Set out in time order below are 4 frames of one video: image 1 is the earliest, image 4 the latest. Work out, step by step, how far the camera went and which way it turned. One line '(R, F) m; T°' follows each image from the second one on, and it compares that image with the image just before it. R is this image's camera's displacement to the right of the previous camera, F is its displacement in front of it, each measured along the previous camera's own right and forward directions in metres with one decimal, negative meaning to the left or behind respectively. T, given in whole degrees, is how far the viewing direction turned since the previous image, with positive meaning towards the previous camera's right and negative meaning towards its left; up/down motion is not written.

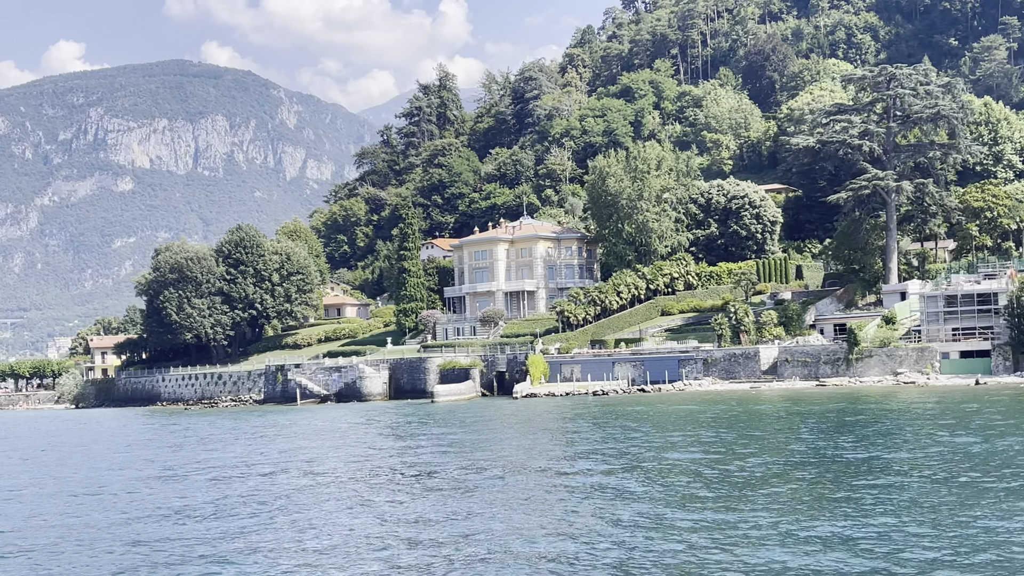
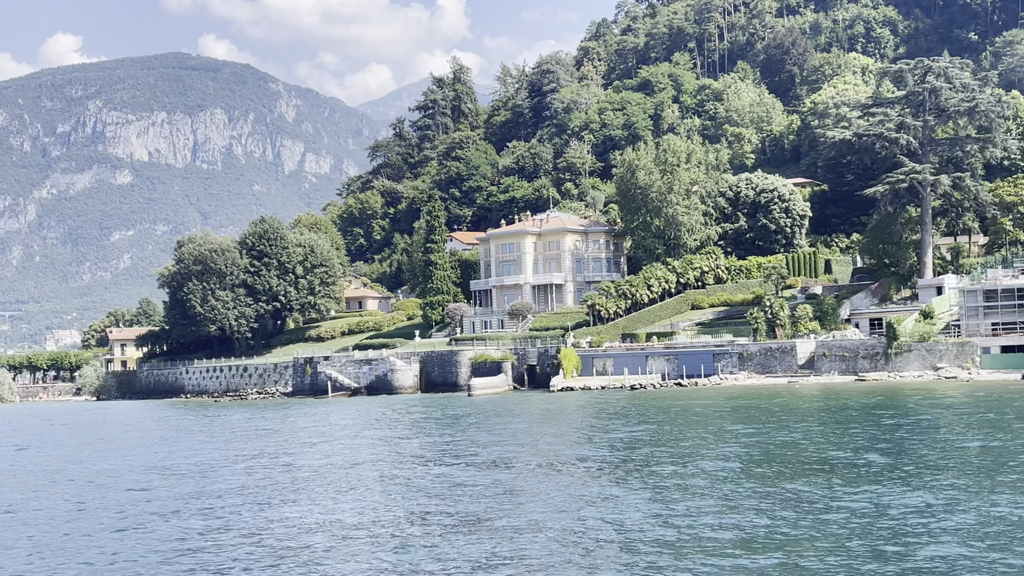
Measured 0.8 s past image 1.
(-5.9, +1.6) m; +1°
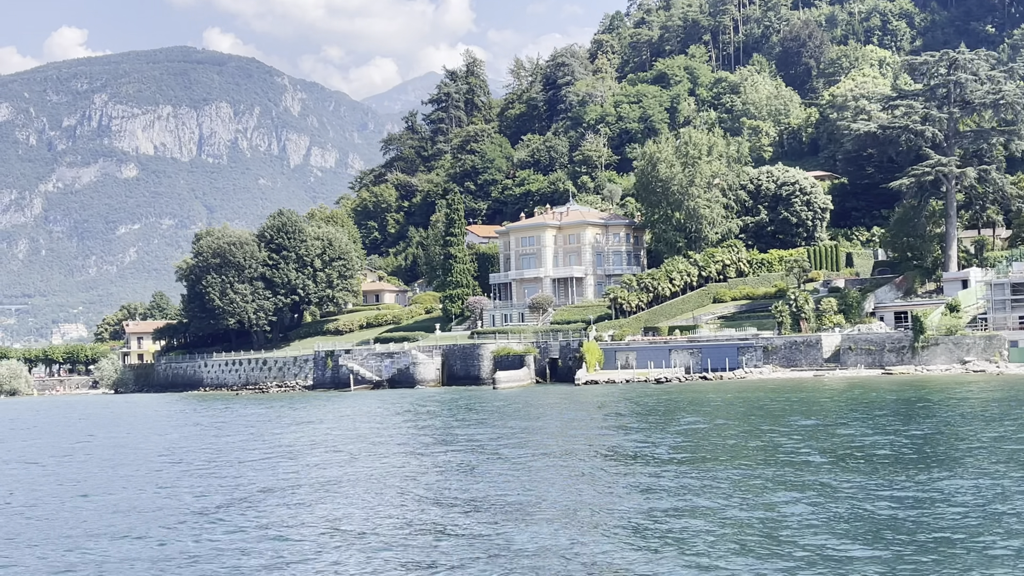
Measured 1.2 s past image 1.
(-2.9, +1.0) m; 0°
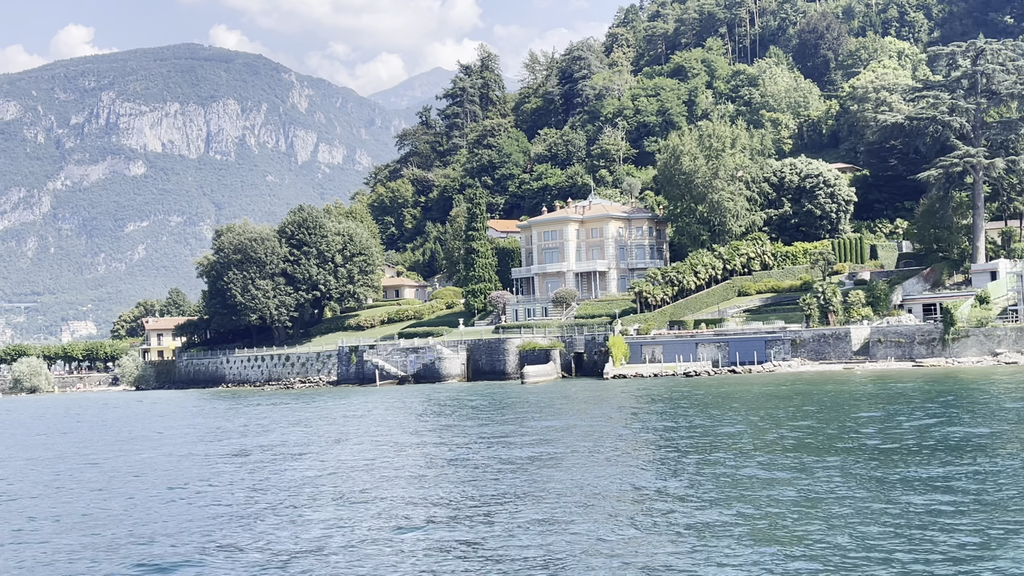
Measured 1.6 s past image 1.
(-2.9, +1.0) m; 0°
